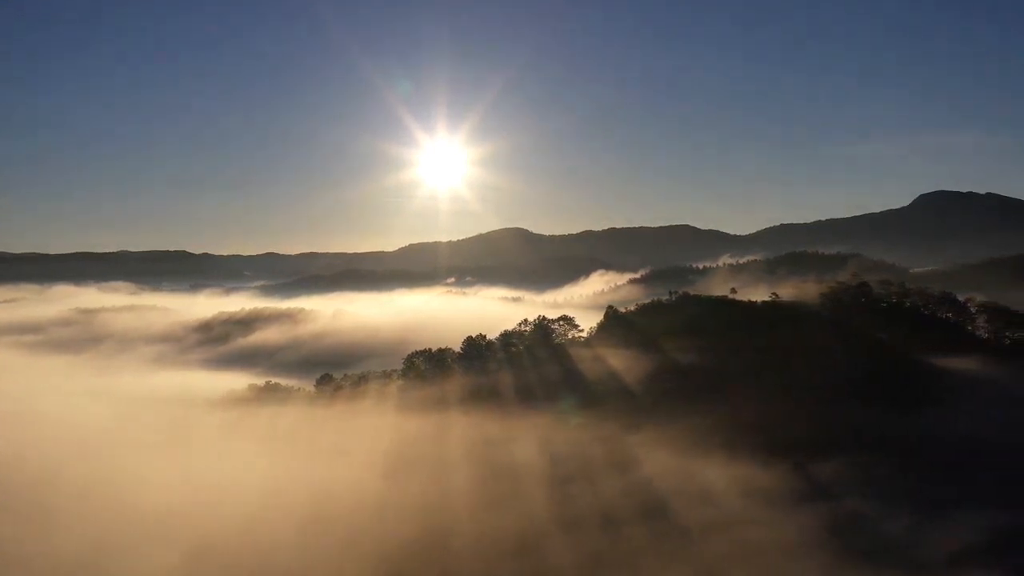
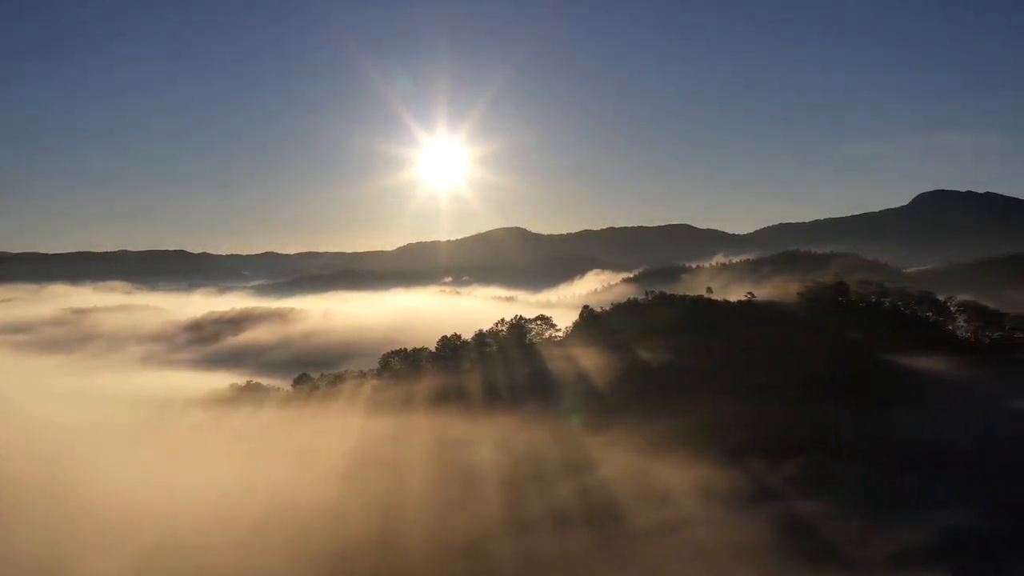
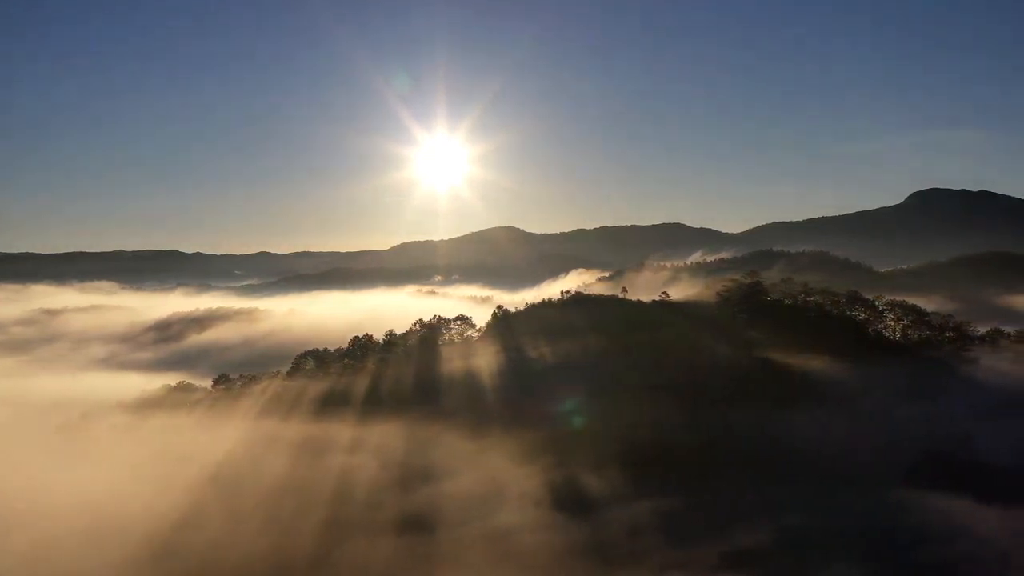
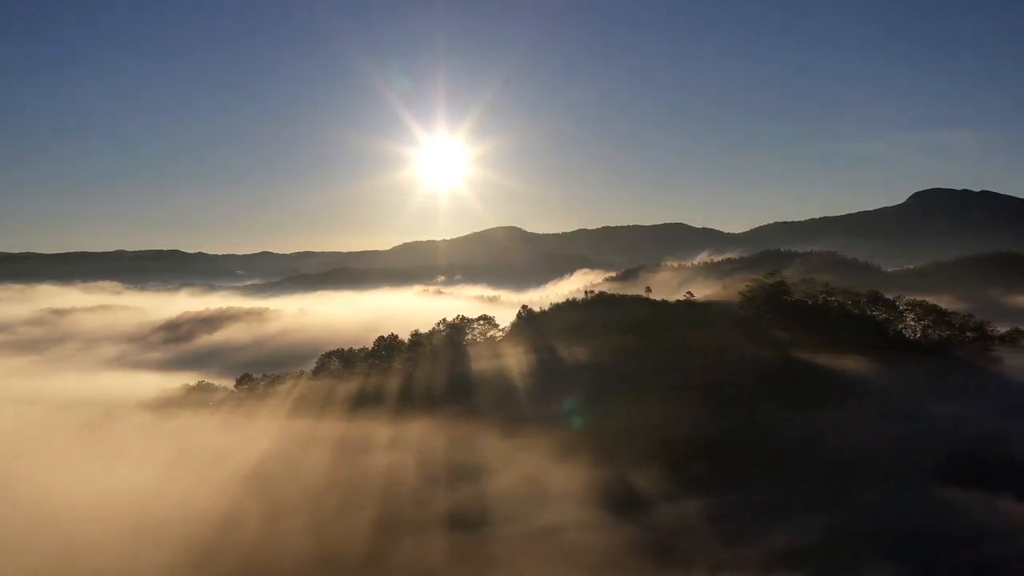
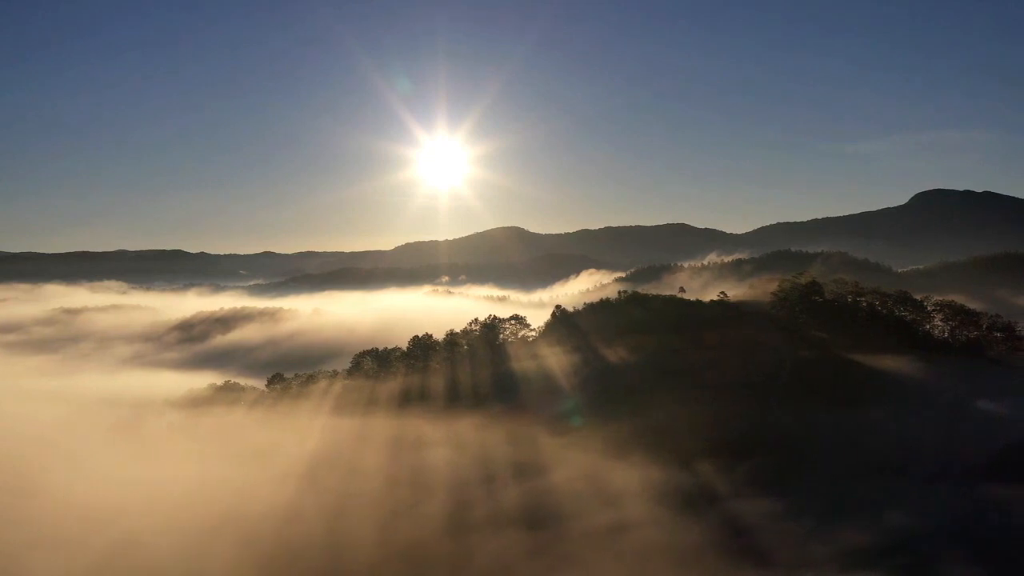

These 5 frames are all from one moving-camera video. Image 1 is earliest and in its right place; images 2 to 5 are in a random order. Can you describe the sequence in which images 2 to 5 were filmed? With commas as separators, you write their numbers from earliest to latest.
2, 5, 4, 3
